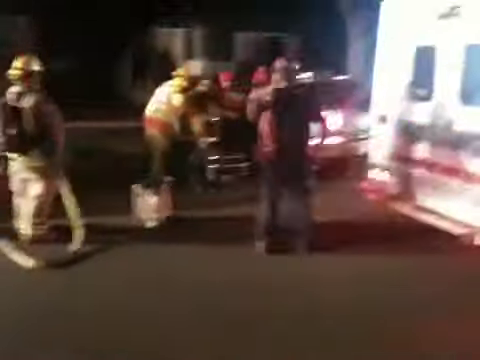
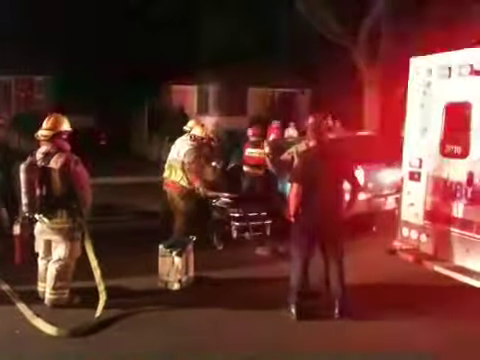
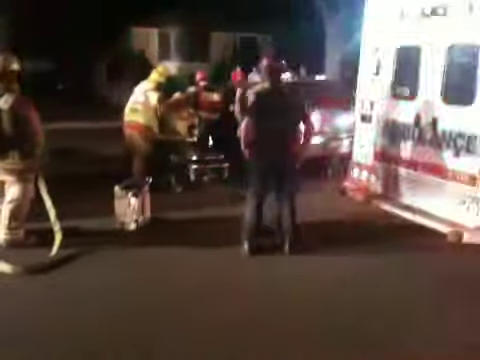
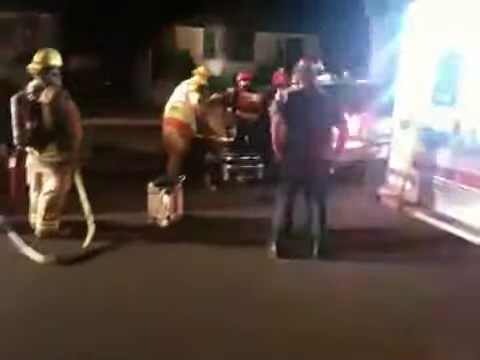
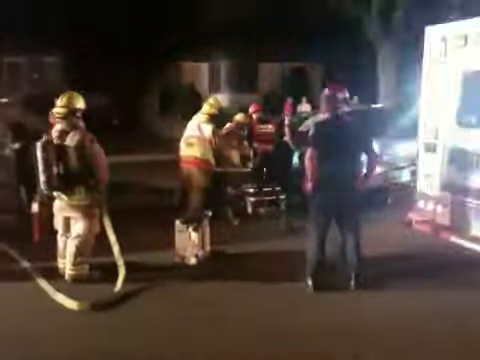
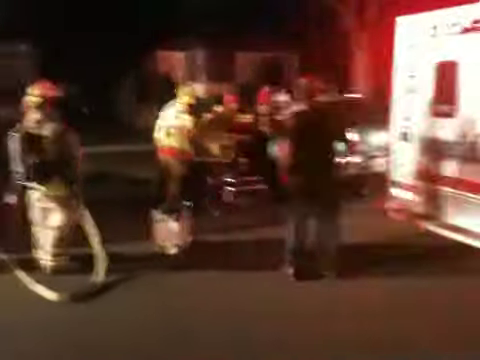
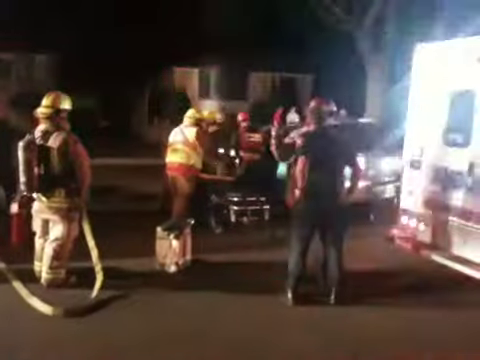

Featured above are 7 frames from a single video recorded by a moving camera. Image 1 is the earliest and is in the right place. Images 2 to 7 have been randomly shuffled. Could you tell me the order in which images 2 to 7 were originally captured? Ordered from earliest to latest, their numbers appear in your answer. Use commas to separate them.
4, 3, 6, 5, 7, 2
